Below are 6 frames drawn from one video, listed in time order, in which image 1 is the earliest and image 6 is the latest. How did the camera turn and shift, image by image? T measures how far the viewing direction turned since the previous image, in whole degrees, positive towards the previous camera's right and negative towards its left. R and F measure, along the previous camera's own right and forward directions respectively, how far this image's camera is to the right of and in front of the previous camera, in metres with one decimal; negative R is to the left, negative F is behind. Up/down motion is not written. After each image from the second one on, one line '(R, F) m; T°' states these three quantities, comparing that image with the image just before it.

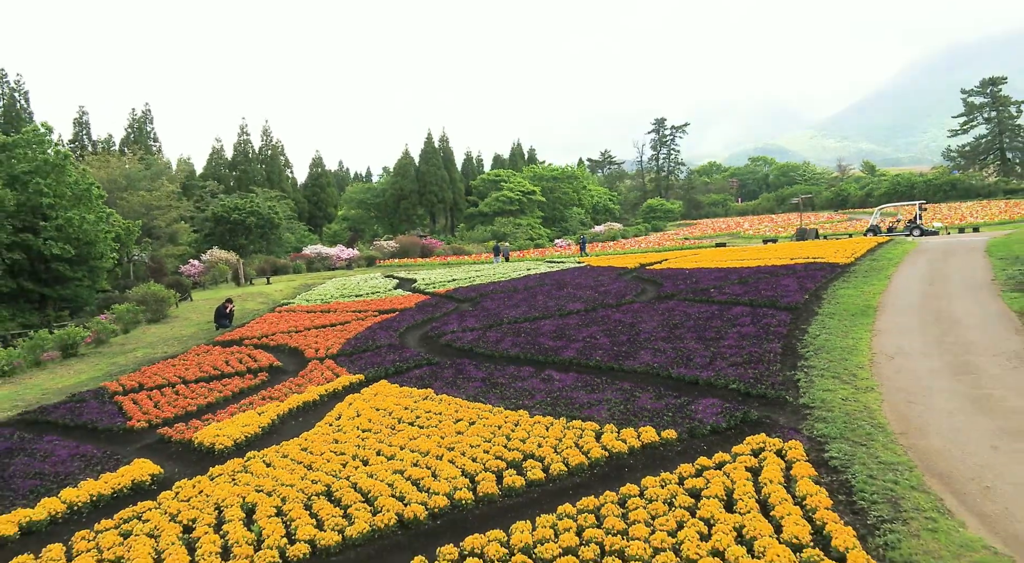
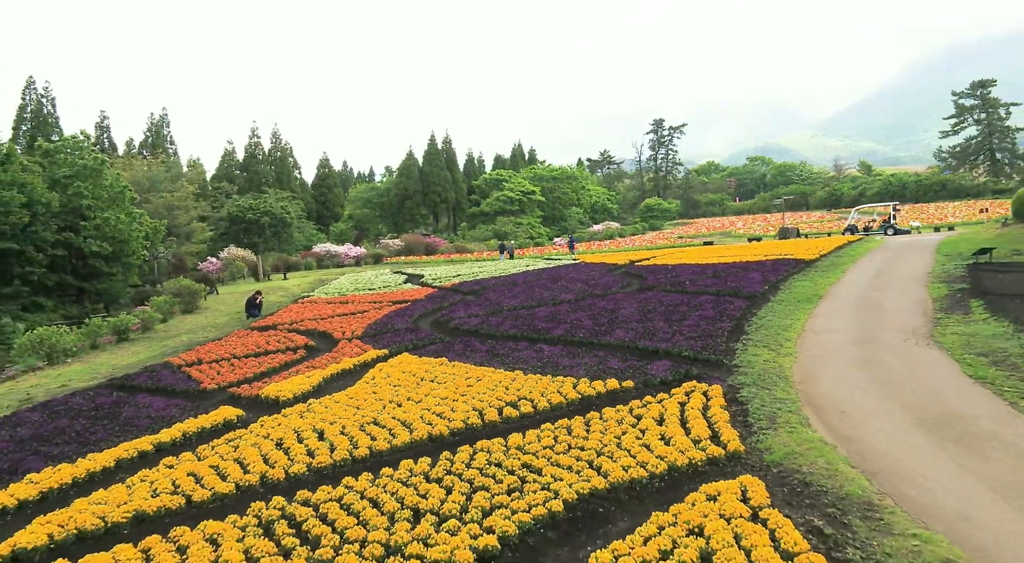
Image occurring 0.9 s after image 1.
(0.0, -2.5) m; 0°
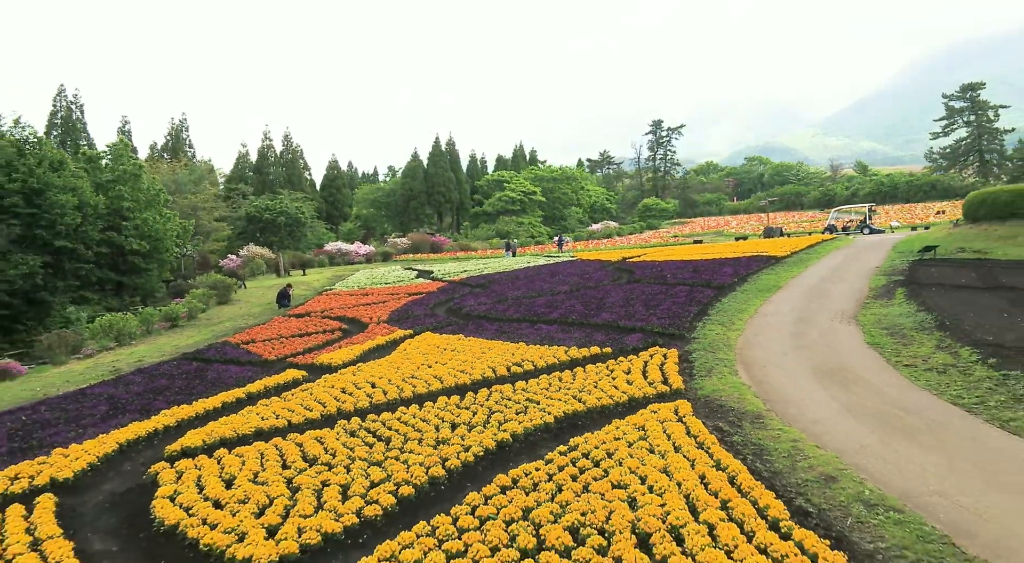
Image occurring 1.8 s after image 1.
(-0.1, -2.9) m; 0°
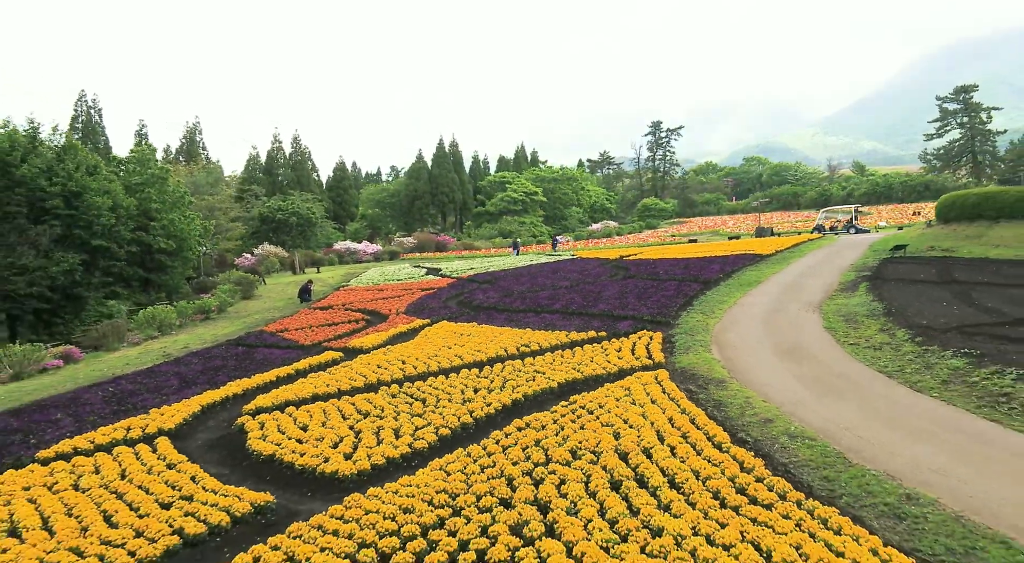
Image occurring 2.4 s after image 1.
(-0.2, -2.1) m; 0°
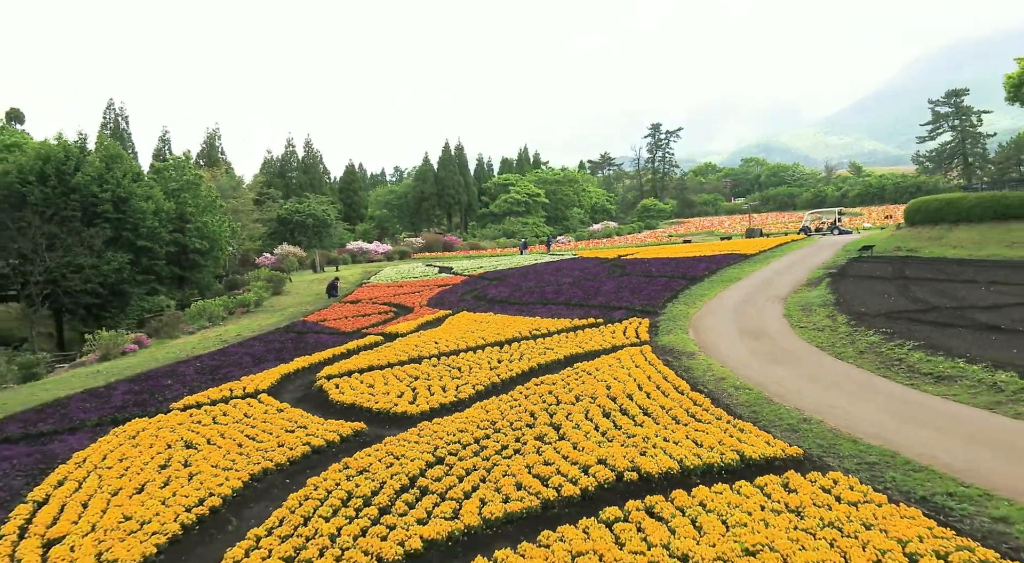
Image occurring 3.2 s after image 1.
(-0.3, -3.0) m; 0°
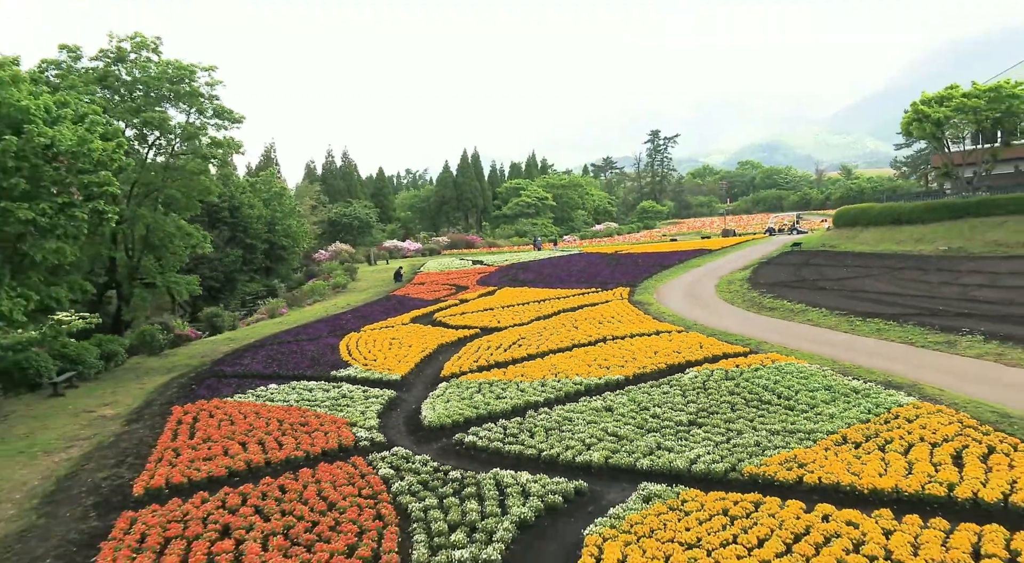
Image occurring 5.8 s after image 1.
(-1.2, -10.0) m; 0°
